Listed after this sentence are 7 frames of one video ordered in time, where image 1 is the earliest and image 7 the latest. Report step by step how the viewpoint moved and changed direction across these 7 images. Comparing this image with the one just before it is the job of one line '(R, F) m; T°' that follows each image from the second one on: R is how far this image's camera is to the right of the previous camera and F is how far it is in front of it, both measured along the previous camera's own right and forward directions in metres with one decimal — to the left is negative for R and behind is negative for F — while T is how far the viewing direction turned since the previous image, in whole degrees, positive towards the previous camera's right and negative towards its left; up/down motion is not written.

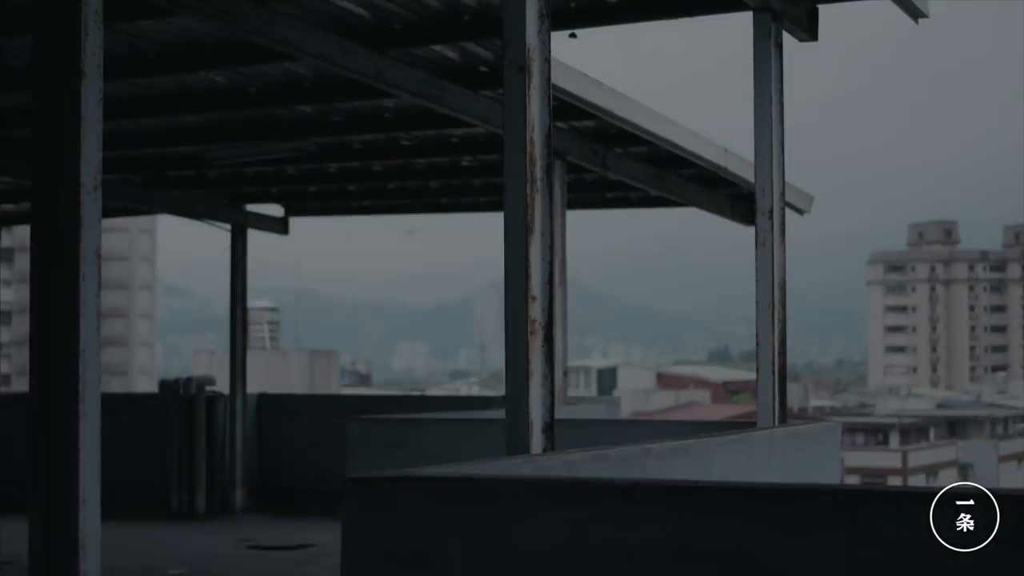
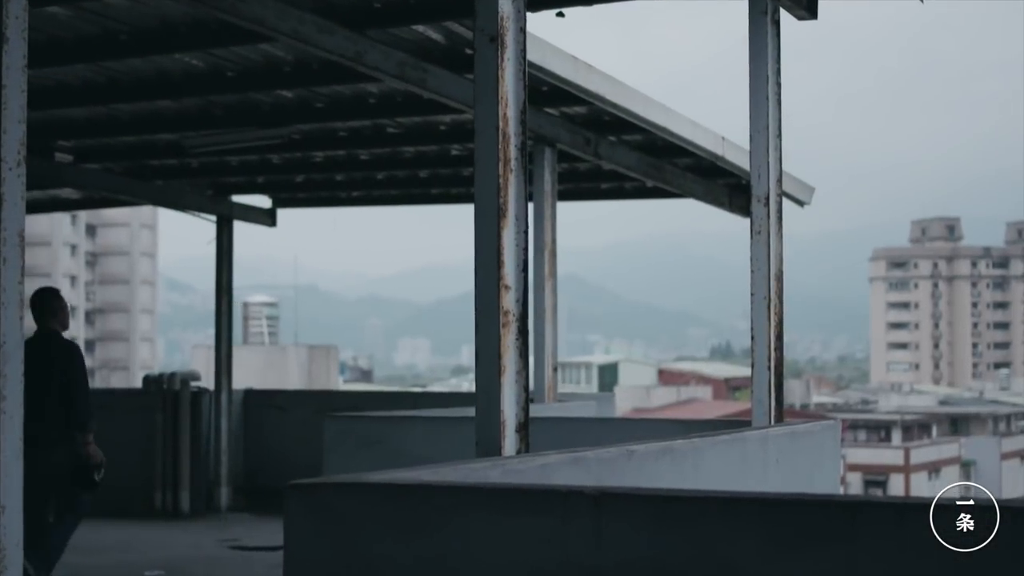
(+0.1, +0.5) m; 0°
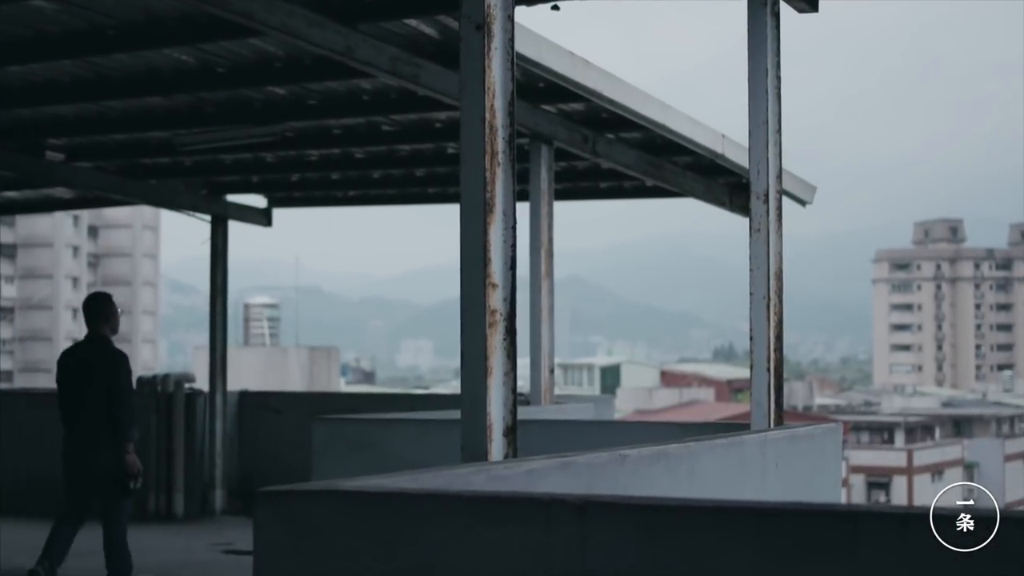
(+0.1, +0.2) m; 0°
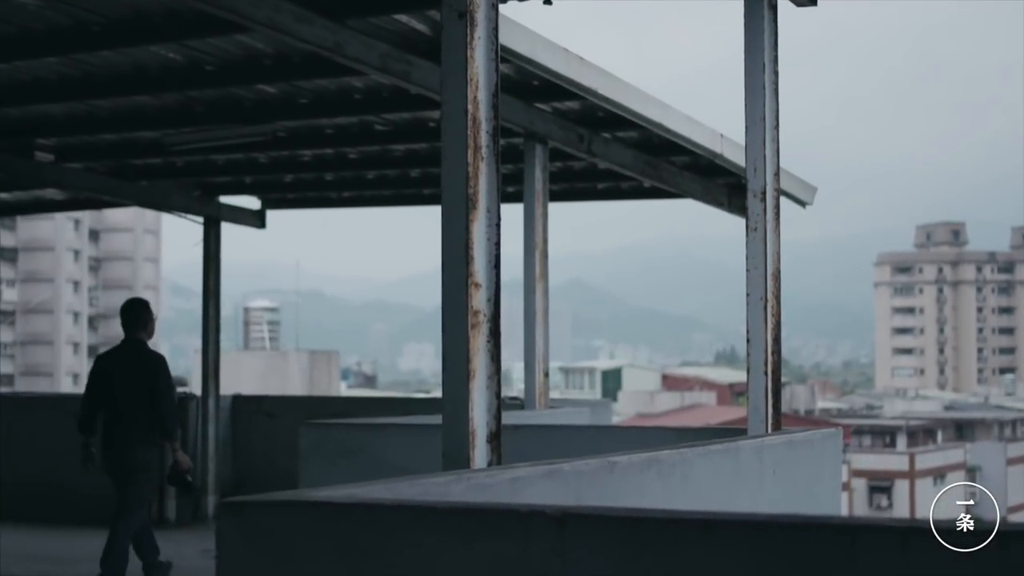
(+0.1, +0.3) m; 0°
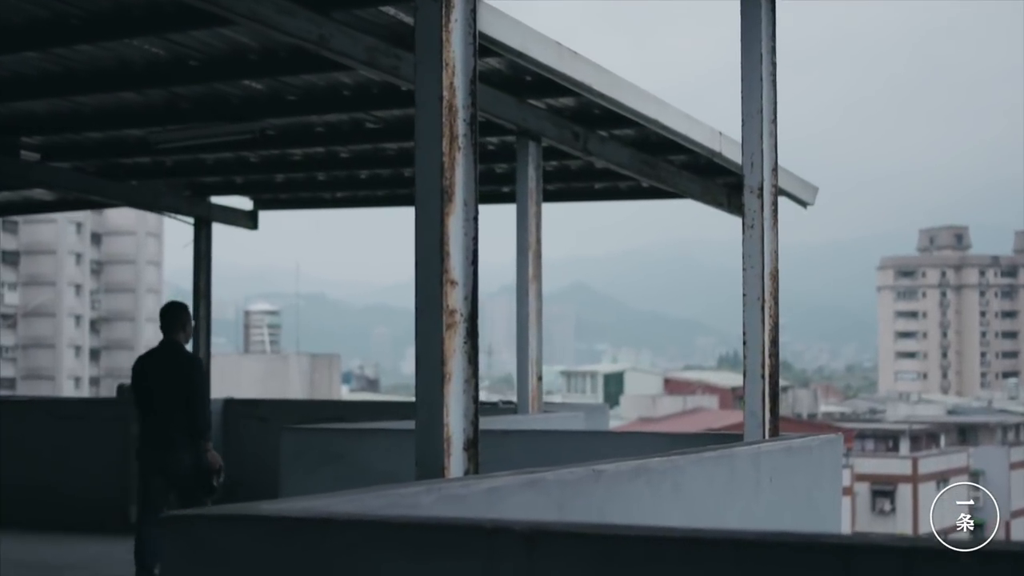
(+0.1, +0.3) m; 0°
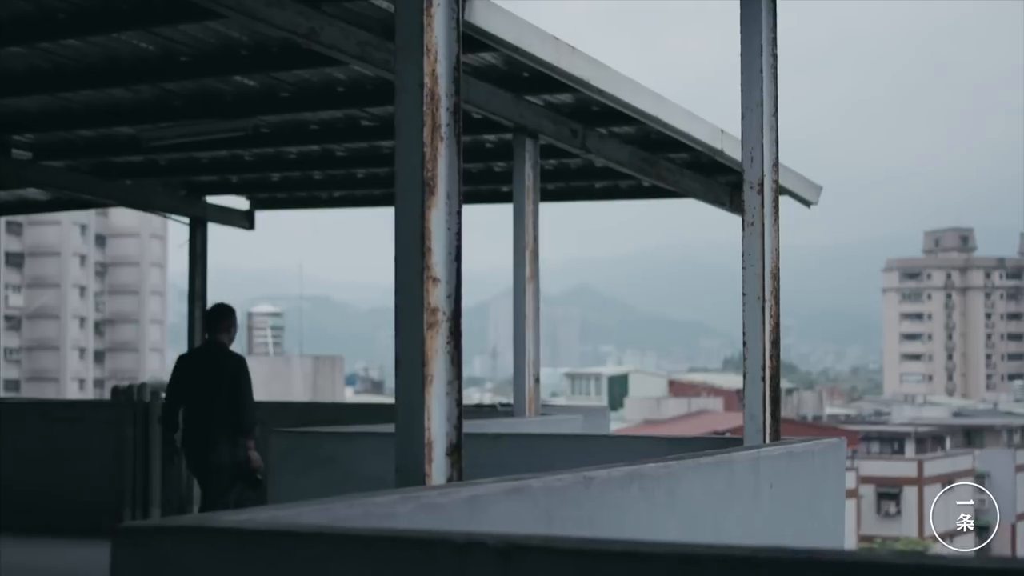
(+0.1, +0.3) m; 0°
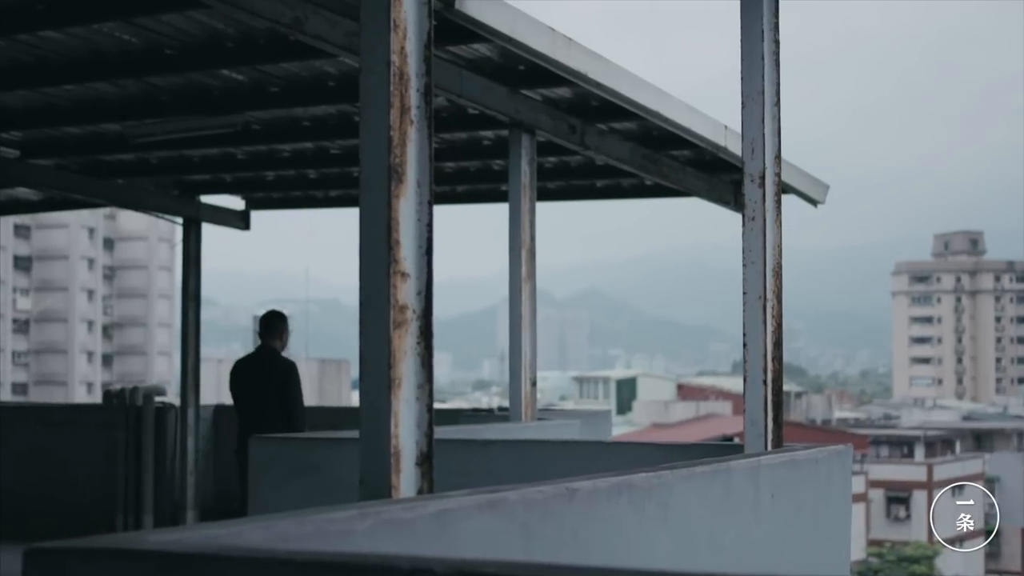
(+0.1, +0.4) m; 0°
